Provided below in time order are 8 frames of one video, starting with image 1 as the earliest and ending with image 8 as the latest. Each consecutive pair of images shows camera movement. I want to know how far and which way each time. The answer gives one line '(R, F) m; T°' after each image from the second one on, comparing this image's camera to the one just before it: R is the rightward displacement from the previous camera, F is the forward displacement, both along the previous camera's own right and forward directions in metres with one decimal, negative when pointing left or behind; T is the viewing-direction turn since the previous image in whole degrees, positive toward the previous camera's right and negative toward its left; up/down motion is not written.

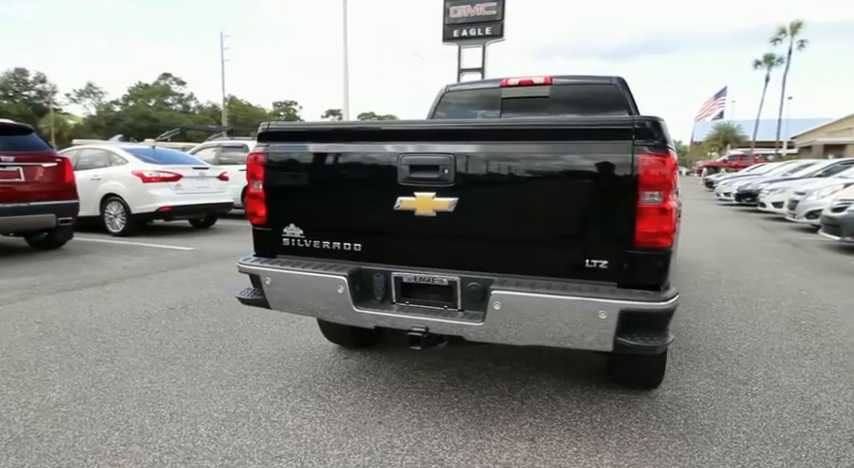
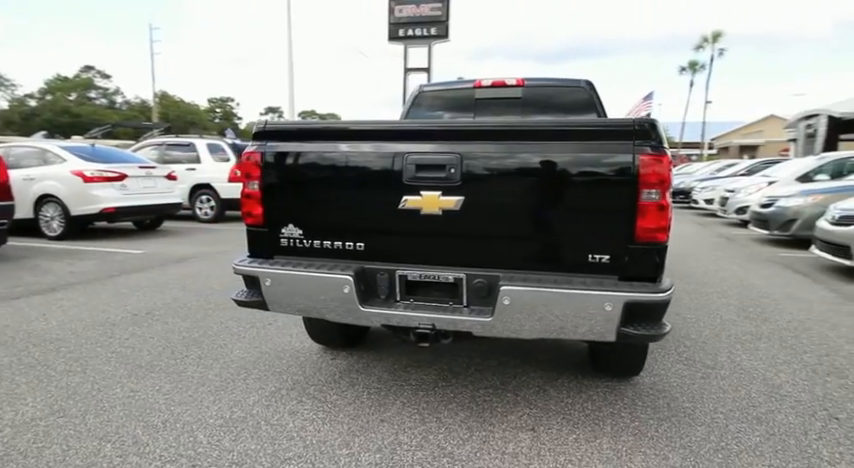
(-0.2, 0.0) m; +6°
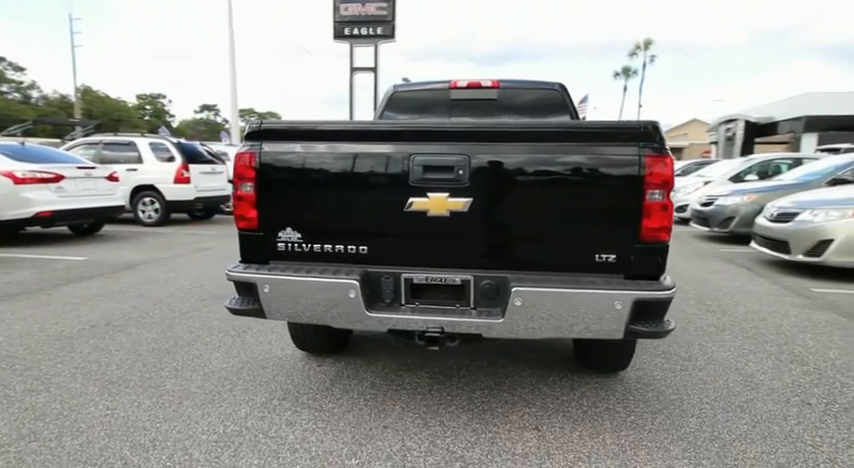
(-0.2, 0.0) m; +6°
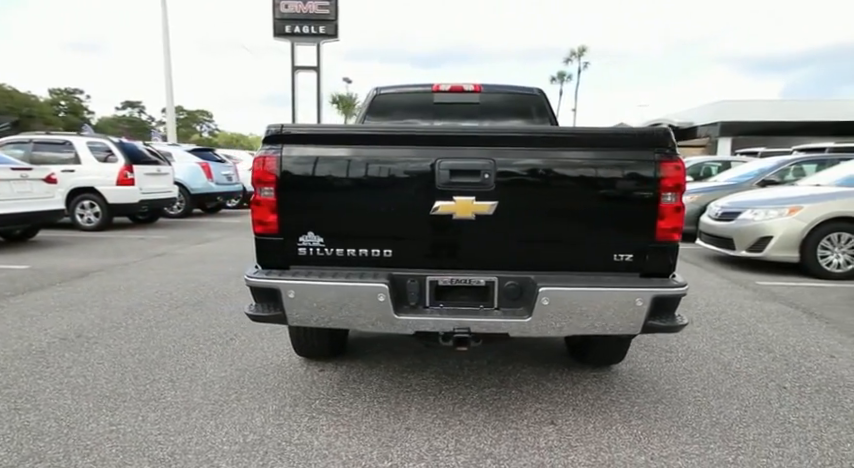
(-0.3, 0.0) m; +6°
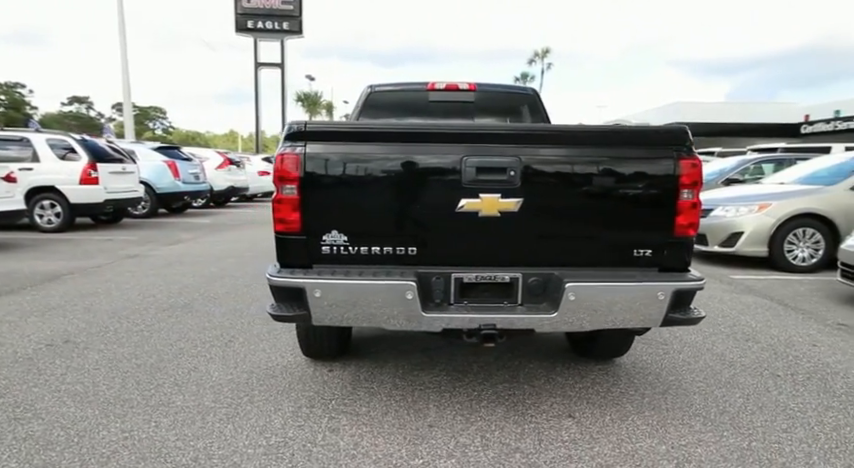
(-0.2, 0.0) m; +3°
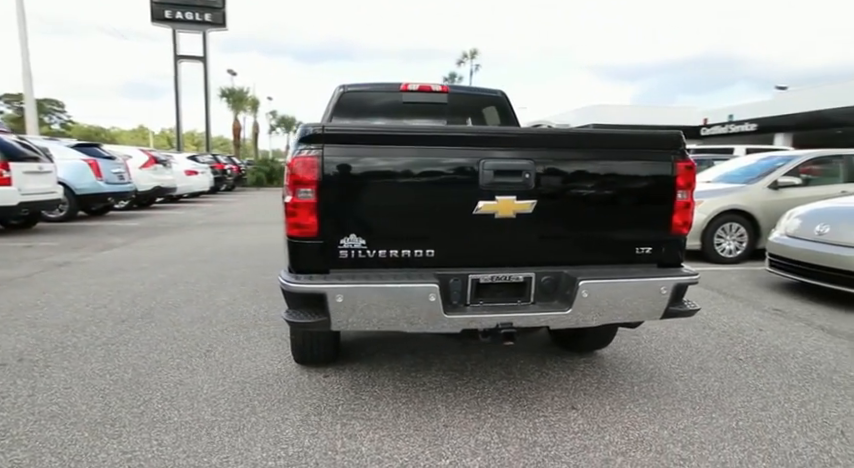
(-0.3, 0.0) m; +7°
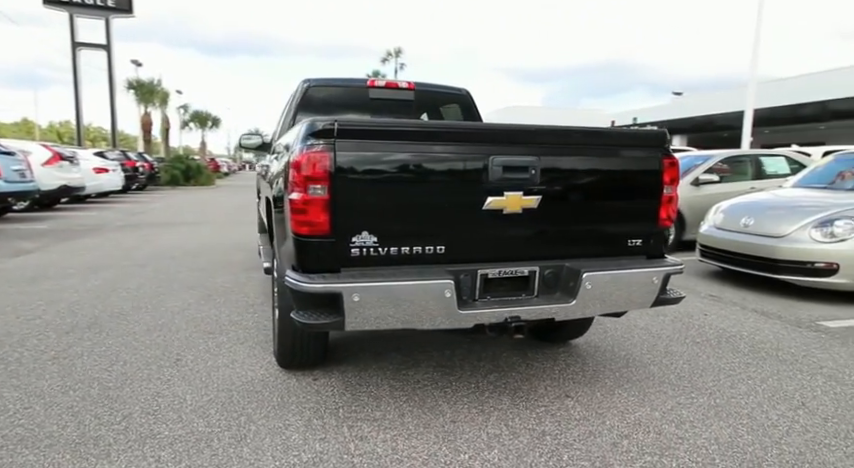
(-0.3, 0.0) m; +8°
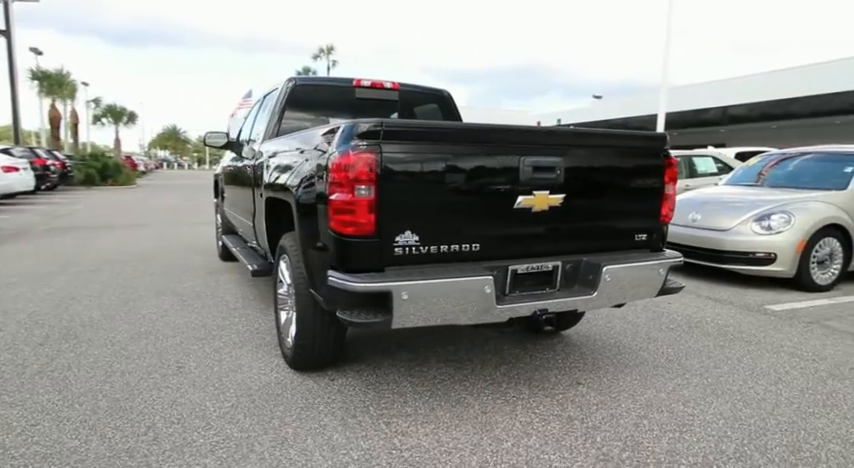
(-0.4, -0.1) m; +6°
